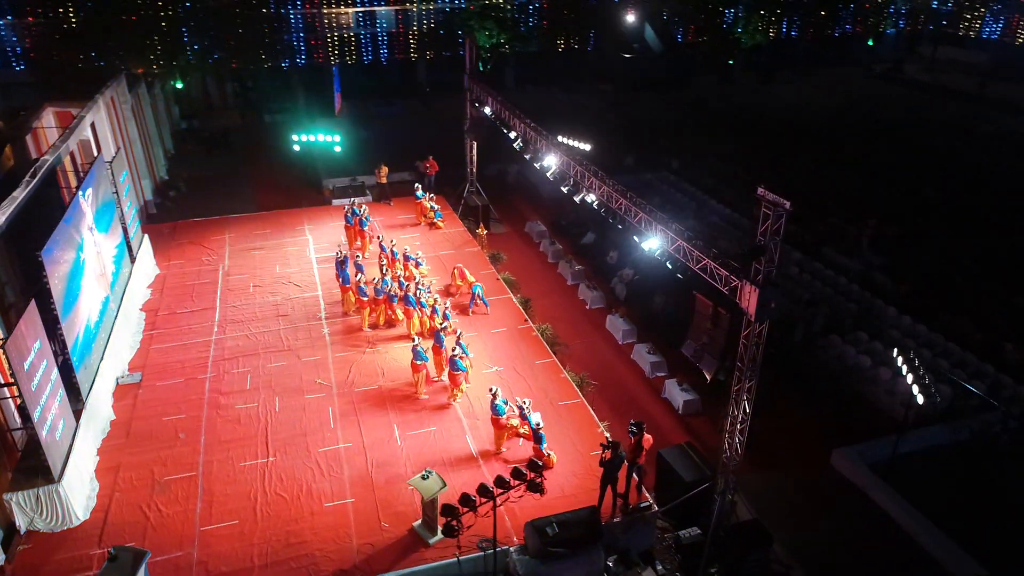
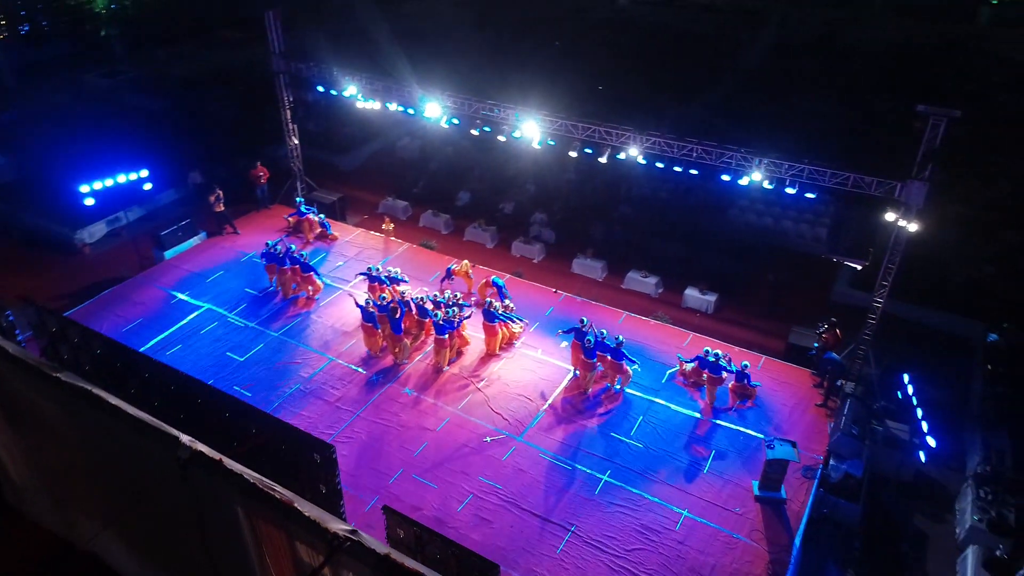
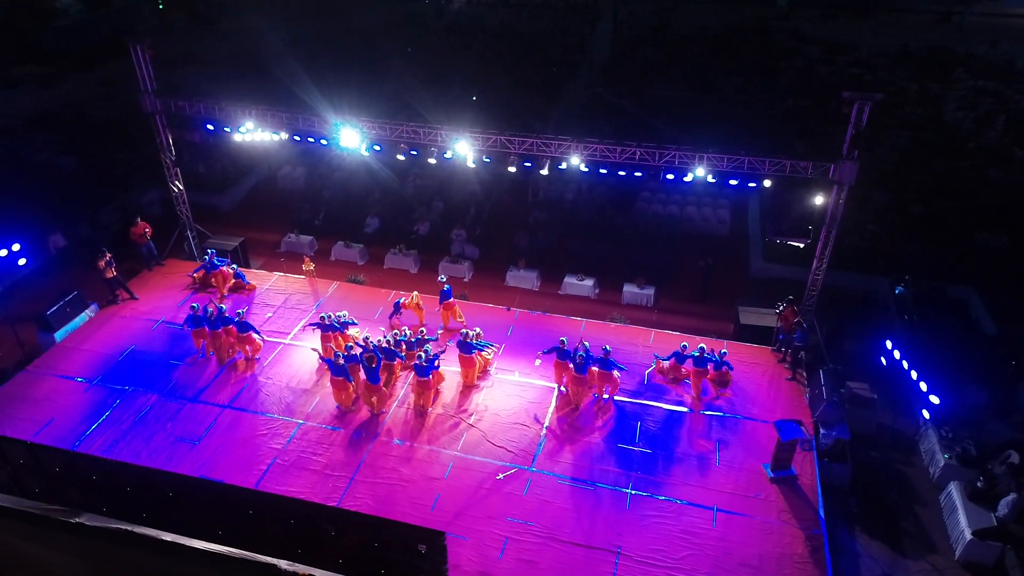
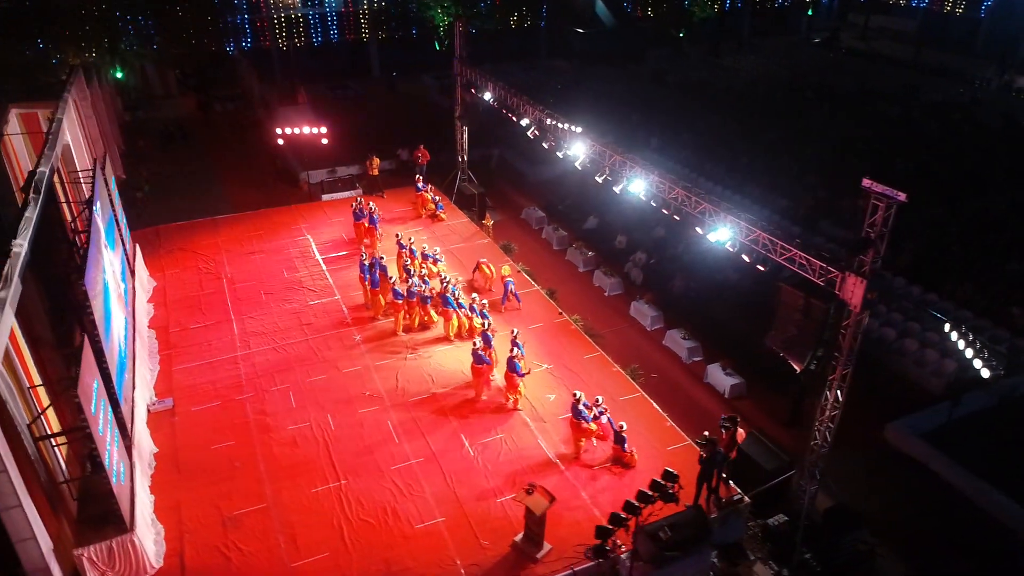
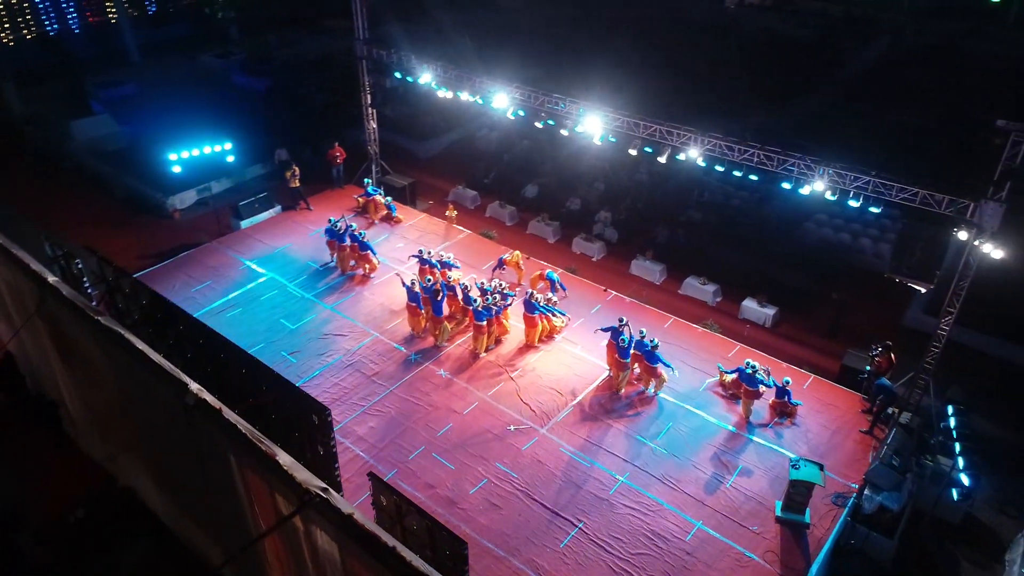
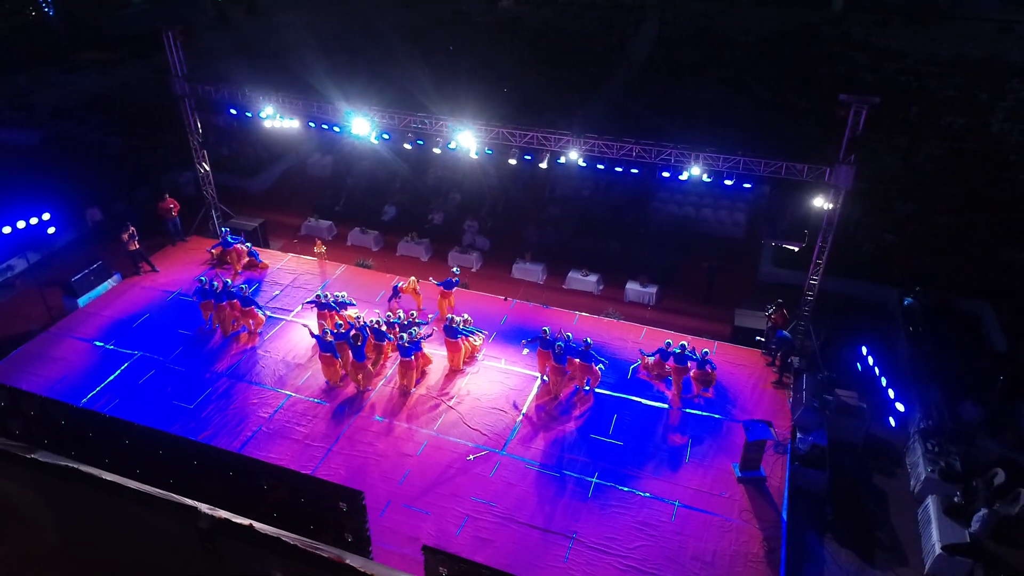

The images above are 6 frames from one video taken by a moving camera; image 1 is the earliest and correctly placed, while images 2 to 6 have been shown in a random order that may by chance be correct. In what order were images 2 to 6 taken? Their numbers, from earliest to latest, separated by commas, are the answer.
4, 5, 2, 6, 3
